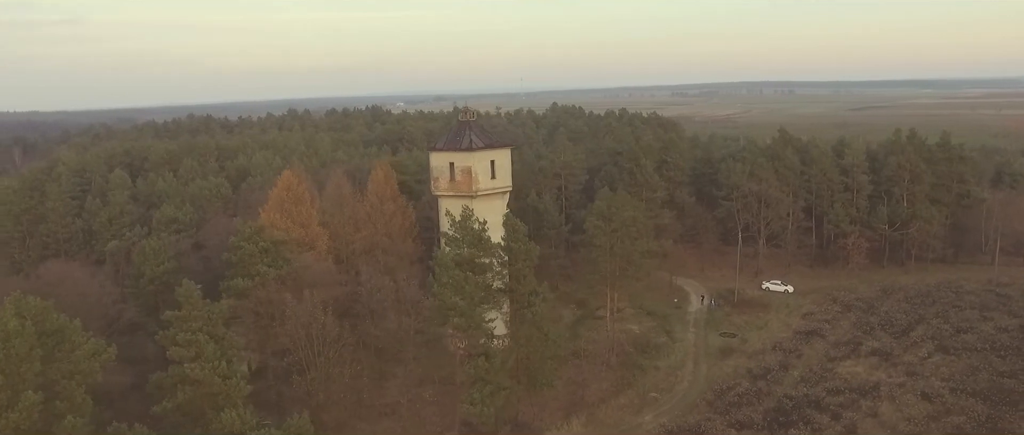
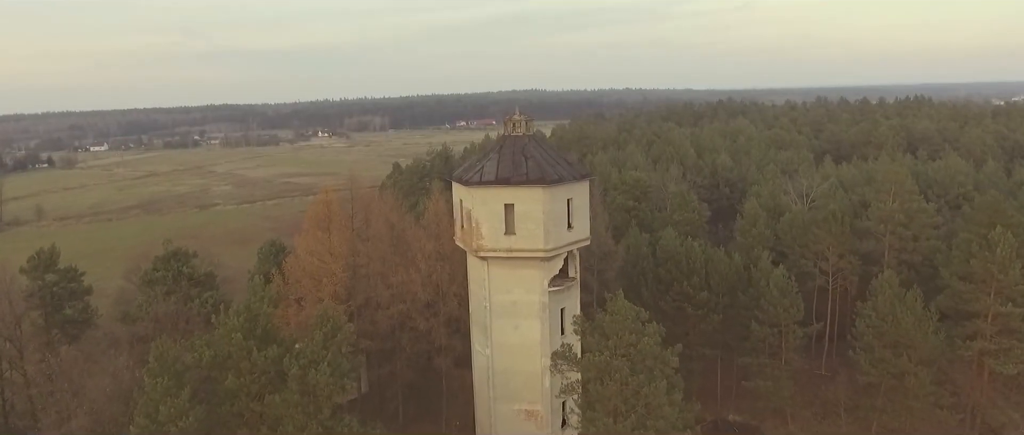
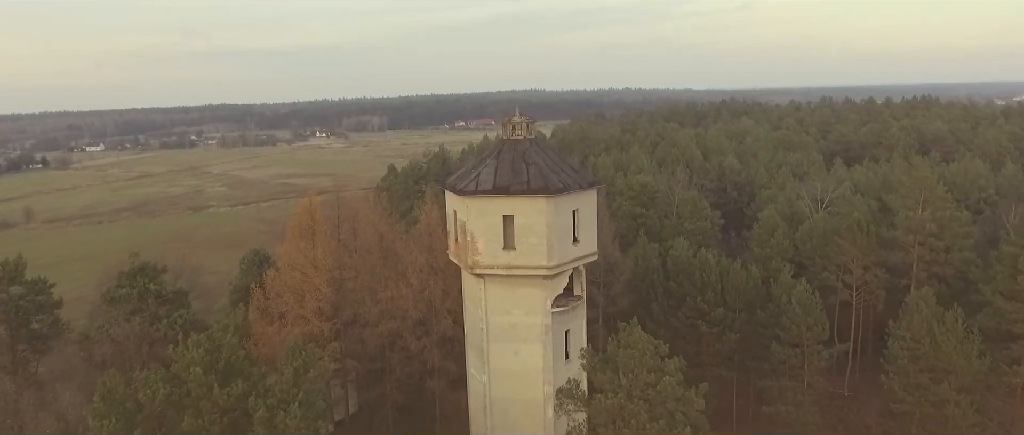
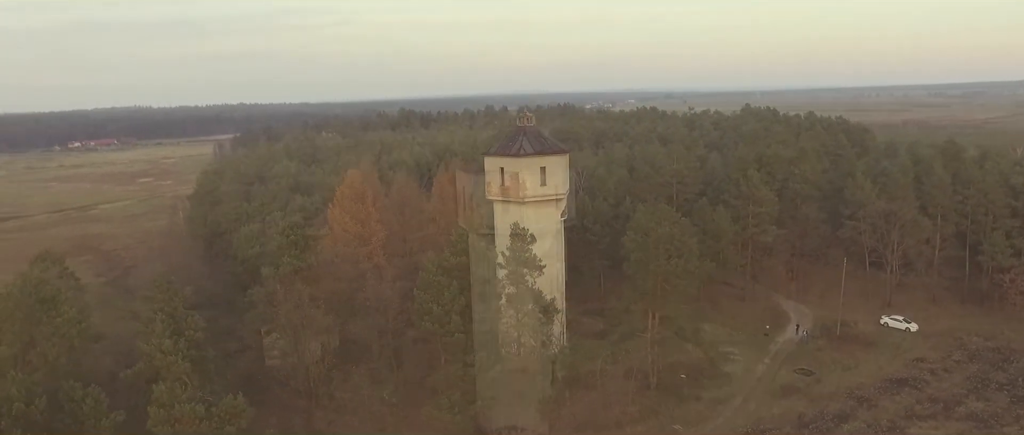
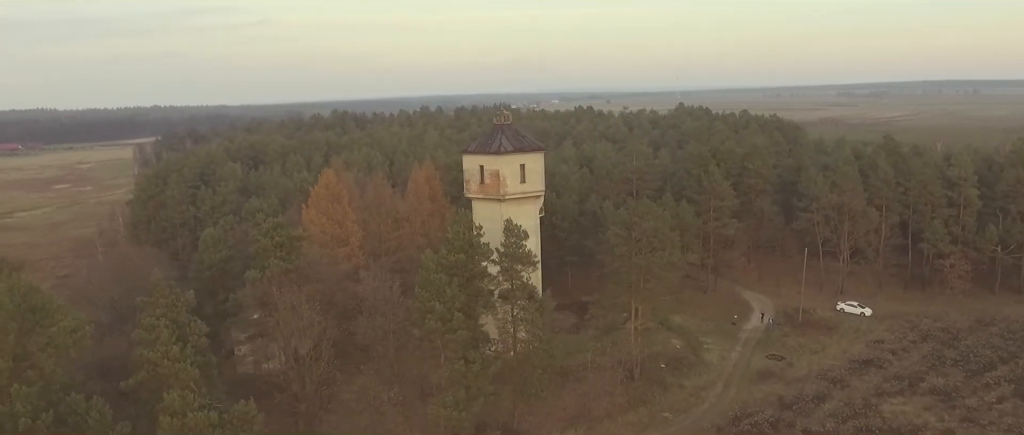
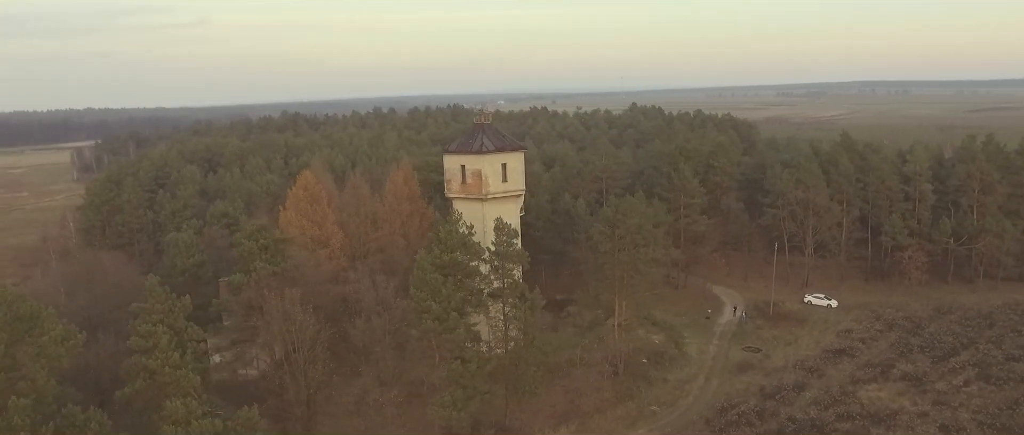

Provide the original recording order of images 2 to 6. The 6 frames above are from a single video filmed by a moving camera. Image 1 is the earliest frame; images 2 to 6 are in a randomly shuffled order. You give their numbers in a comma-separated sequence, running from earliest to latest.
6, 5, 4, 2, 3
